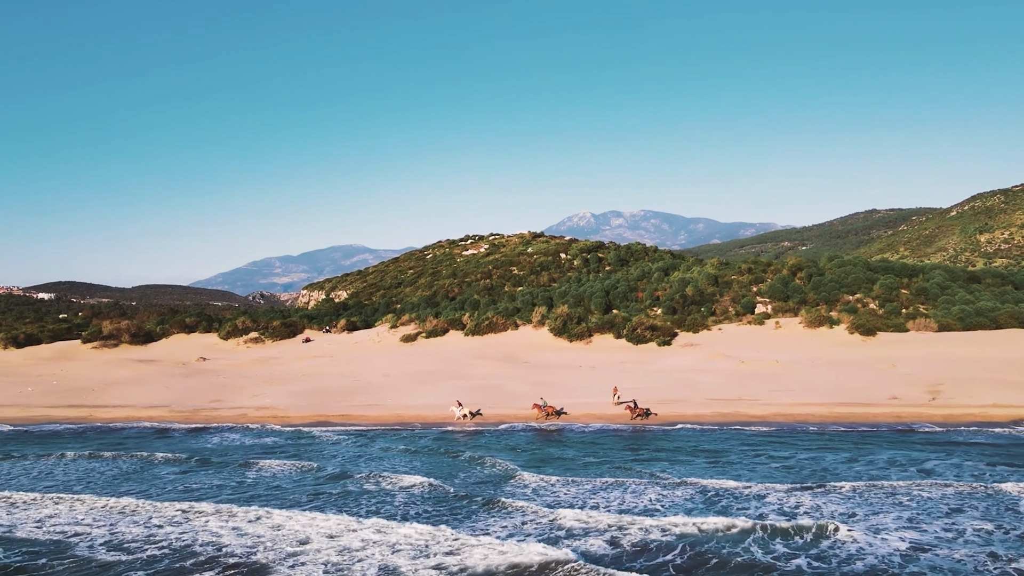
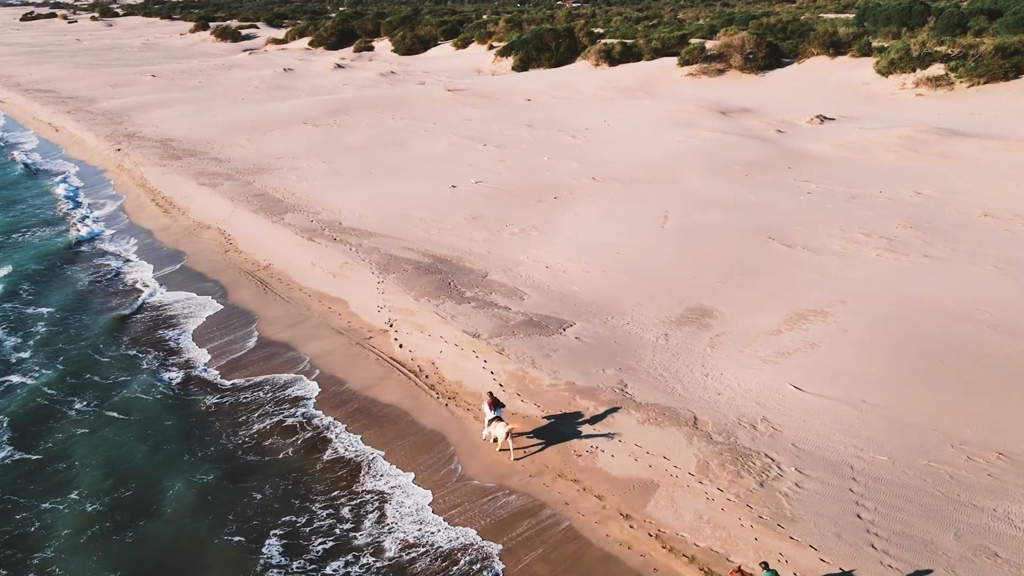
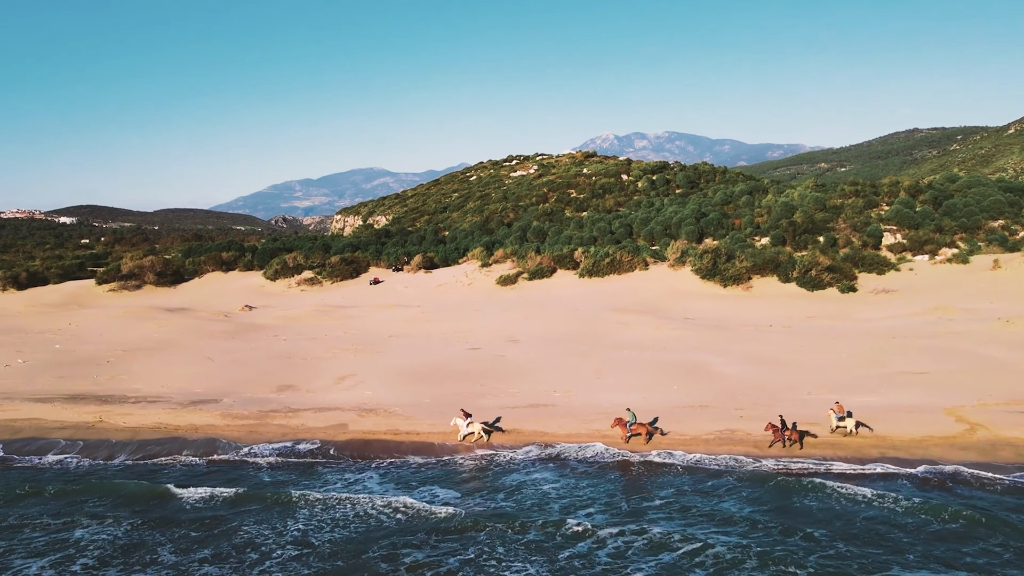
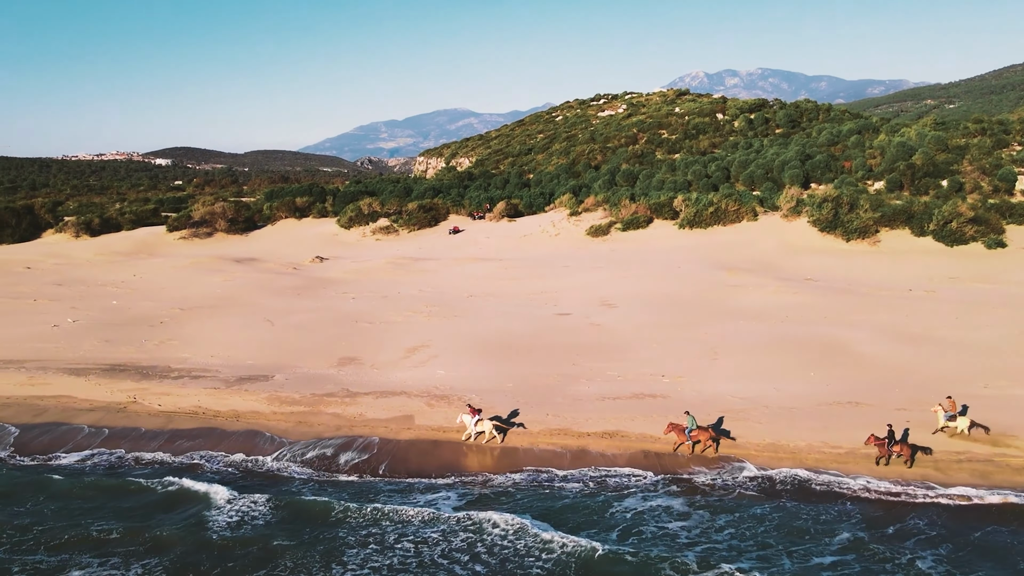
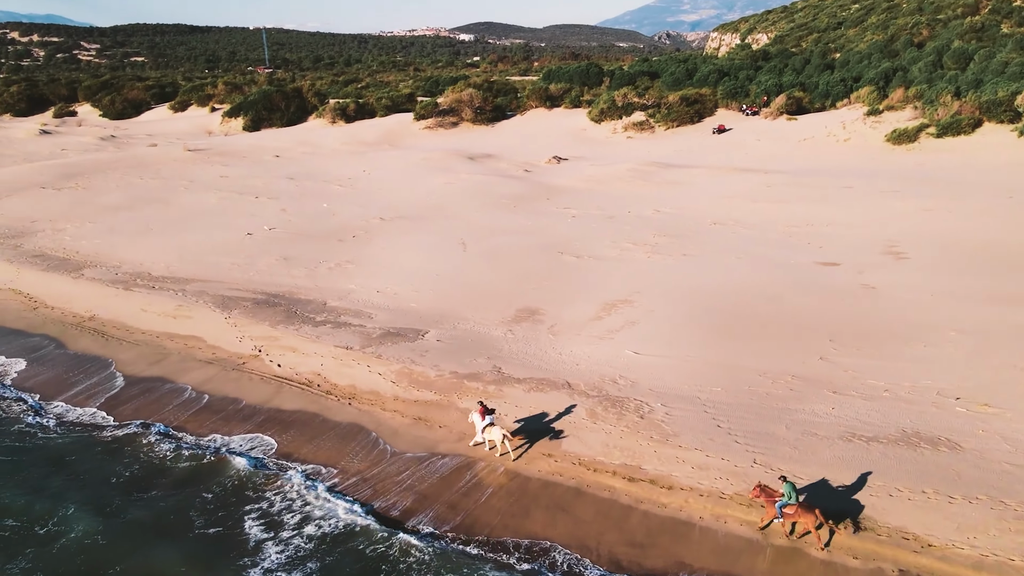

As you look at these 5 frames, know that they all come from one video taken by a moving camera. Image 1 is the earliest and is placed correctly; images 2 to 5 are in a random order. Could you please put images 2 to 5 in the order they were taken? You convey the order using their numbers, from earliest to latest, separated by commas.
3, 4, 5, 2
